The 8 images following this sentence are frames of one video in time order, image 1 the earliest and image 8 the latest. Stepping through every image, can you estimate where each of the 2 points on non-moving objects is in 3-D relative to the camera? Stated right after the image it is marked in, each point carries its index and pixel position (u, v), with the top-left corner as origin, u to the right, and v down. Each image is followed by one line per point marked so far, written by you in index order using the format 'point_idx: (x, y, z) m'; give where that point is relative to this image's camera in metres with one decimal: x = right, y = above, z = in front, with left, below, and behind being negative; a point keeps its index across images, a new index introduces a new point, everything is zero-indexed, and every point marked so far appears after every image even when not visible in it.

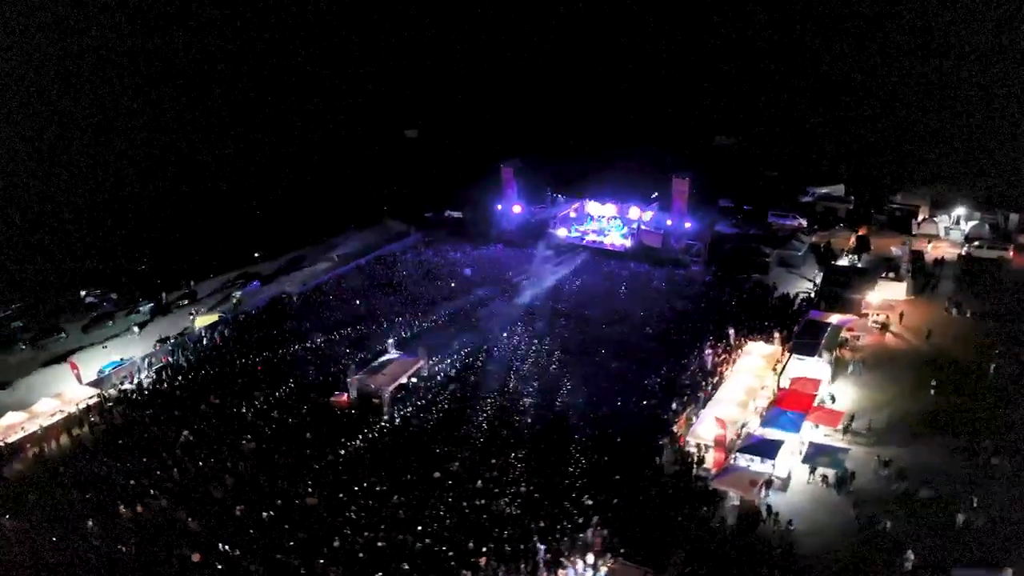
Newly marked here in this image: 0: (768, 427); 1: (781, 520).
0: (+5.0, -2.7, +16.1) m
1: (+4.6, -4.0, +14.2) m
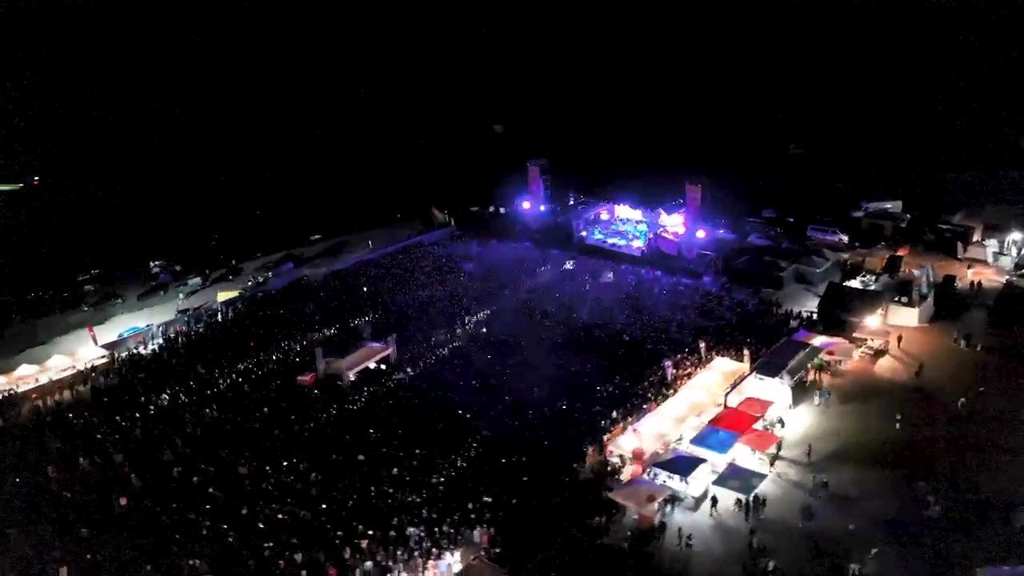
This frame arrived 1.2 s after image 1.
0: (+3.5, -3.0, +15.7) m
1: (+2.7, -4.3, +13.9) m
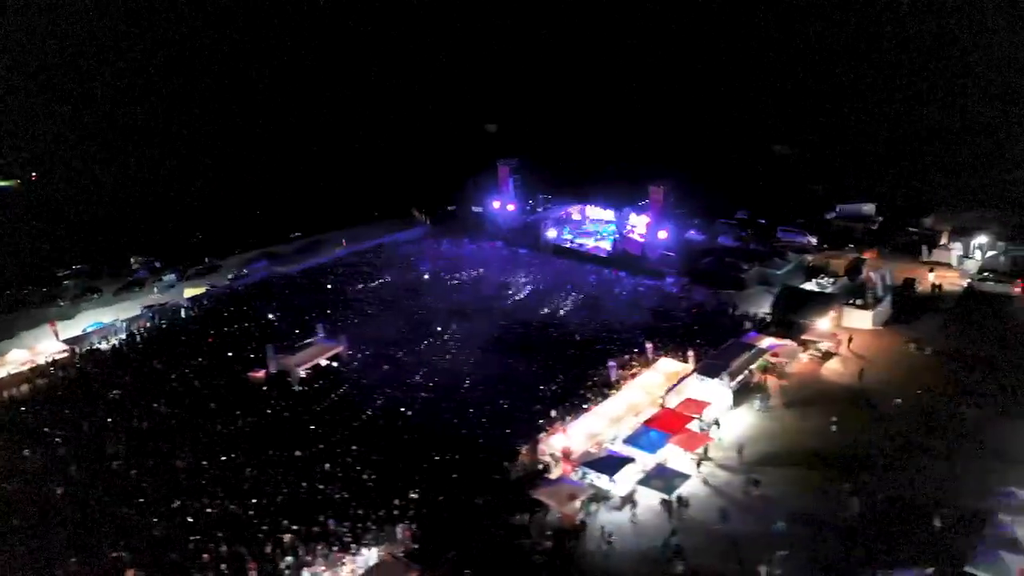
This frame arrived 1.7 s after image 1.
0: (+2.2, -3.0, +15.8) m
1: (+1.3, -4.3, +14.0) m
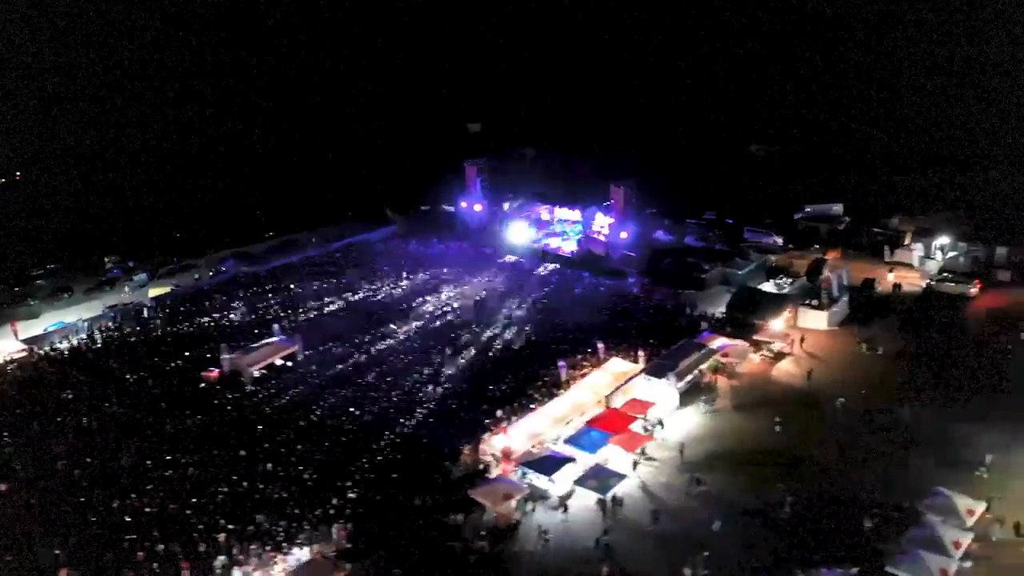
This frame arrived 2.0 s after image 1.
0: (+1.1, -3.0, +15.8) m
1: (+0.2, -4.3, +14.1) m
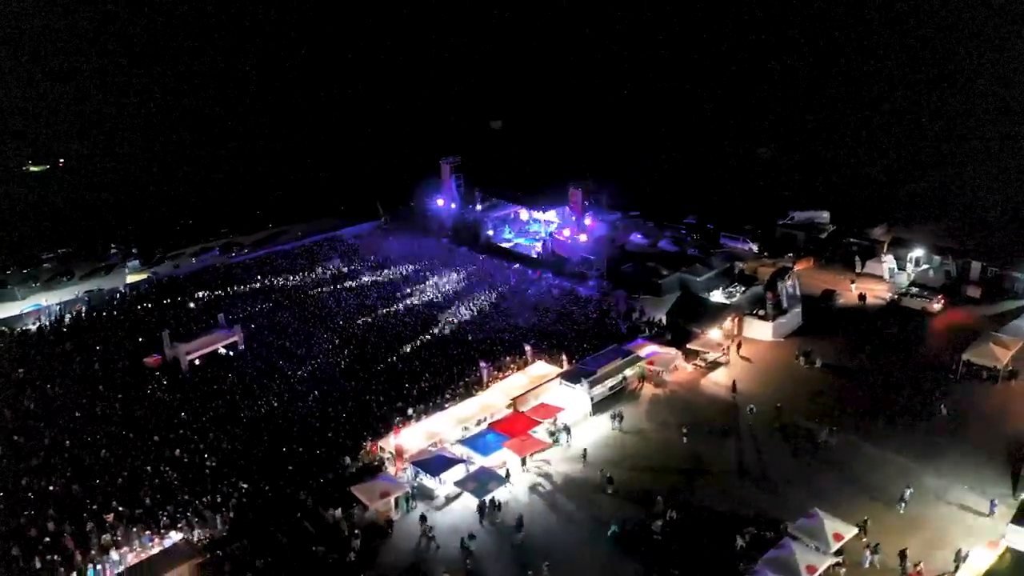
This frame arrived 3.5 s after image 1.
0: (-1.0, -3.0, +15.9) m
1: (-2.0, -4.3, +14.2) m
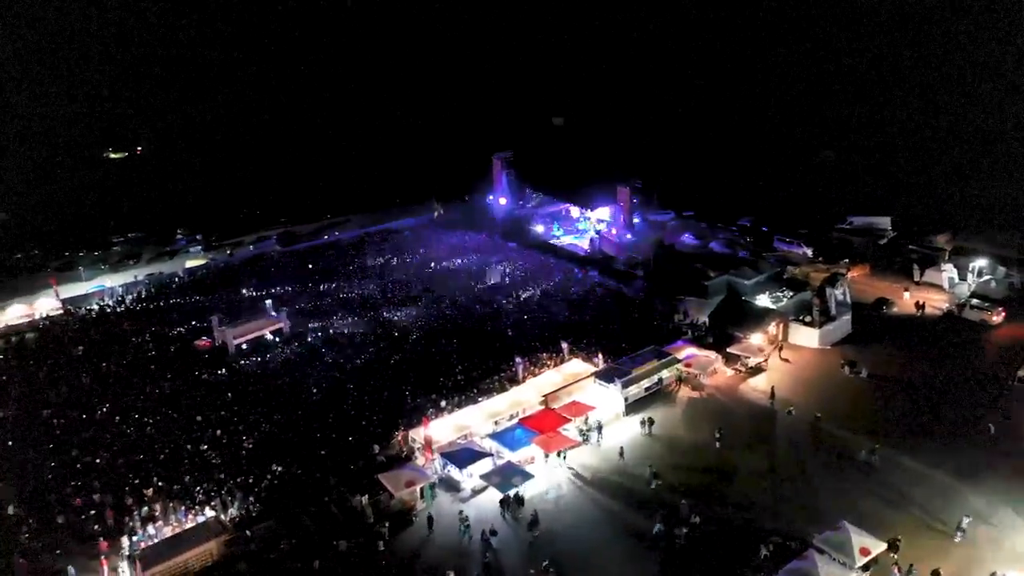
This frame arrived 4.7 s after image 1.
0: (-0.4, -2.9, +16.0) m
1: (-1.6, -4.2, +14.4) m
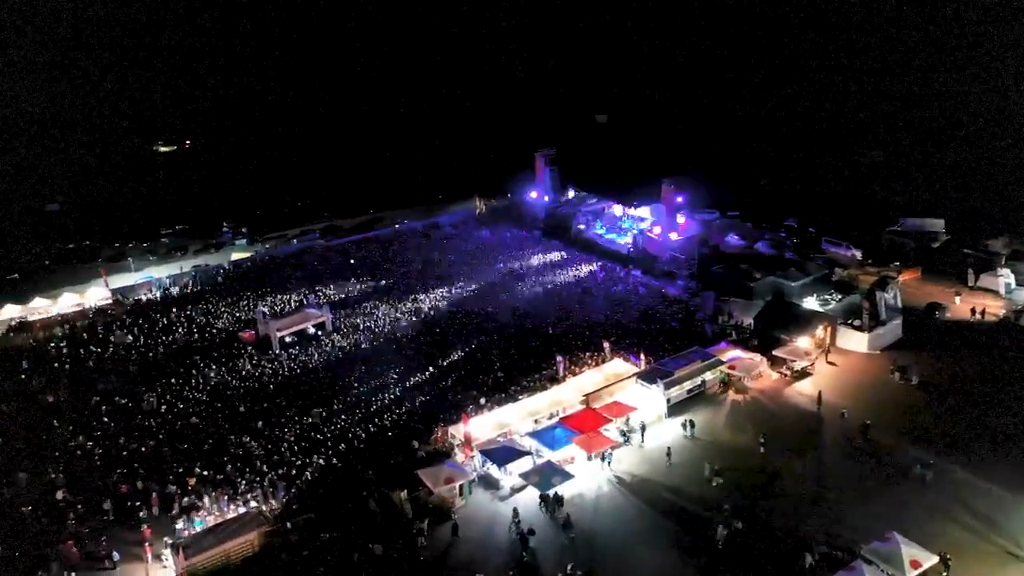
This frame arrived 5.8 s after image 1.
0: (+0.4, -2.9, +15.9) m
1: (-0.9, -4.1, +14.3) m
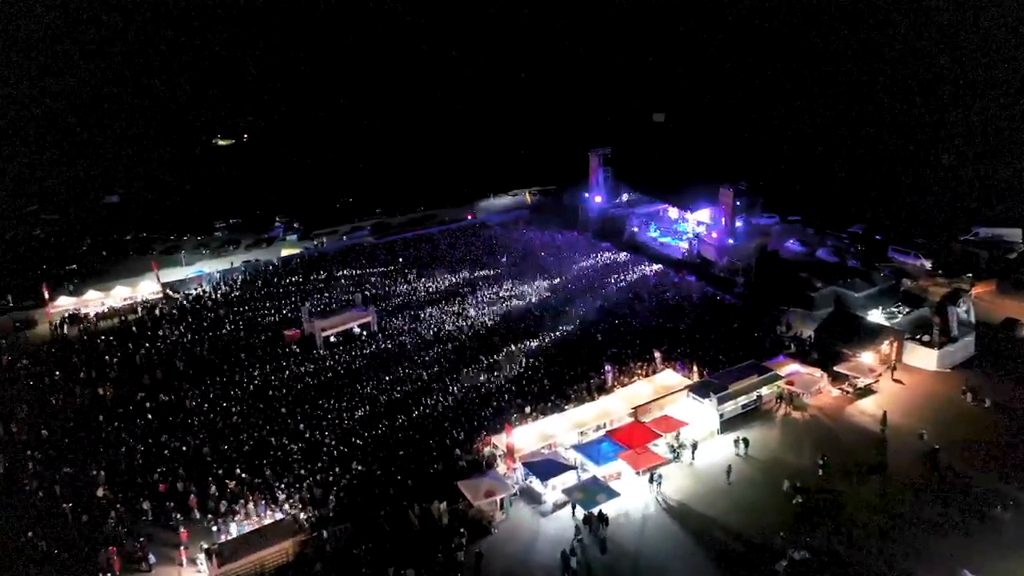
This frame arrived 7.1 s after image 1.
0: (+1.2, -3.0, +15.3) m
1: (-0.2, -4.2, +13.8) m
